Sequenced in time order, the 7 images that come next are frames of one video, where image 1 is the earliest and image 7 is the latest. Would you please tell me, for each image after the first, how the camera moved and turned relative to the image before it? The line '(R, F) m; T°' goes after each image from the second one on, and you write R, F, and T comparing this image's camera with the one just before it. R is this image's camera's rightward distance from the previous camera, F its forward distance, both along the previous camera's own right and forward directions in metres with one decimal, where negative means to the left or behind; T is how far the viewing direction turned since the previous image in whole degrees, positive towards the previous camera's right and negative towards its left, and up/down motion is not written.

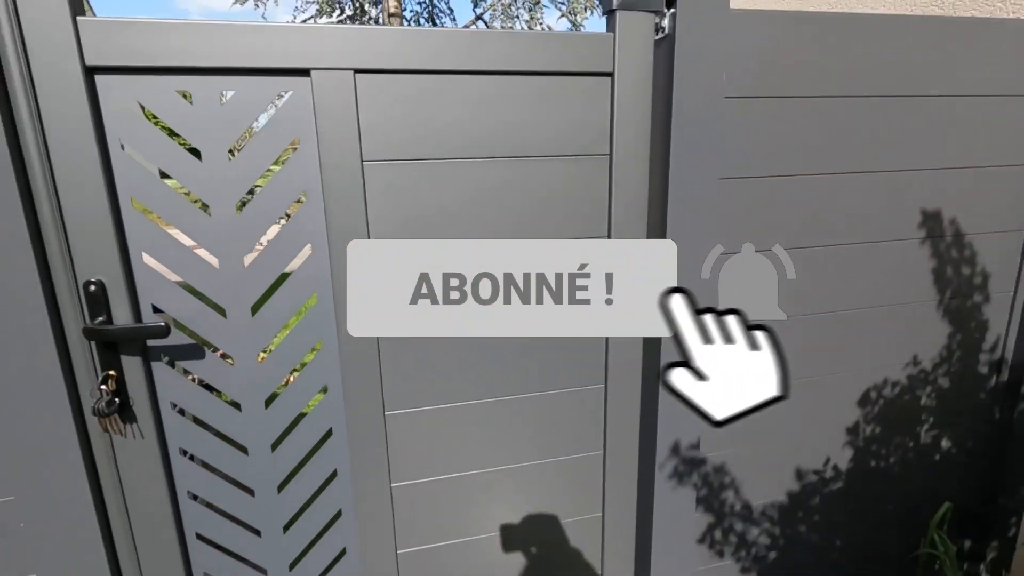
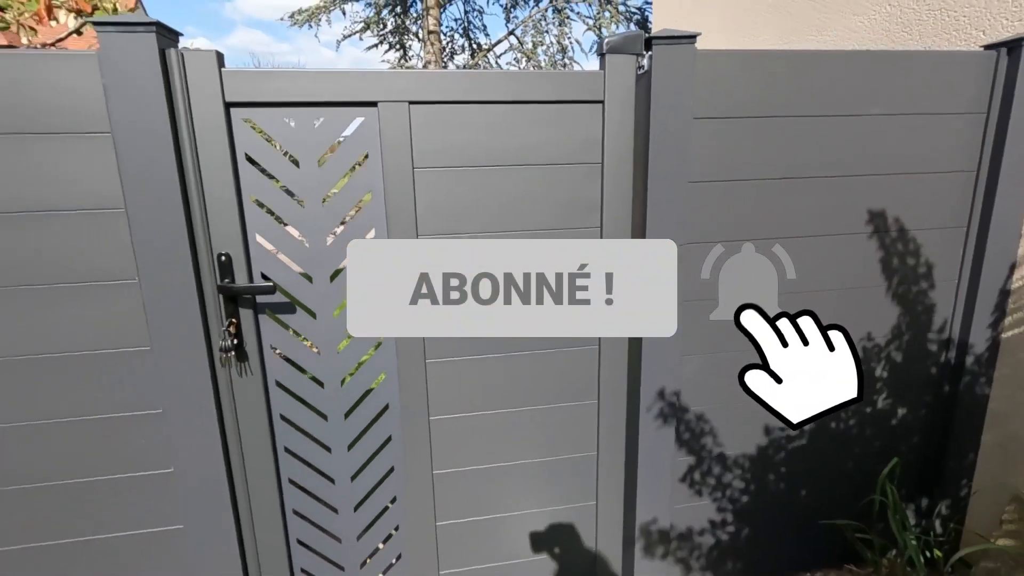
(+0.1, -0.4) m; -3°
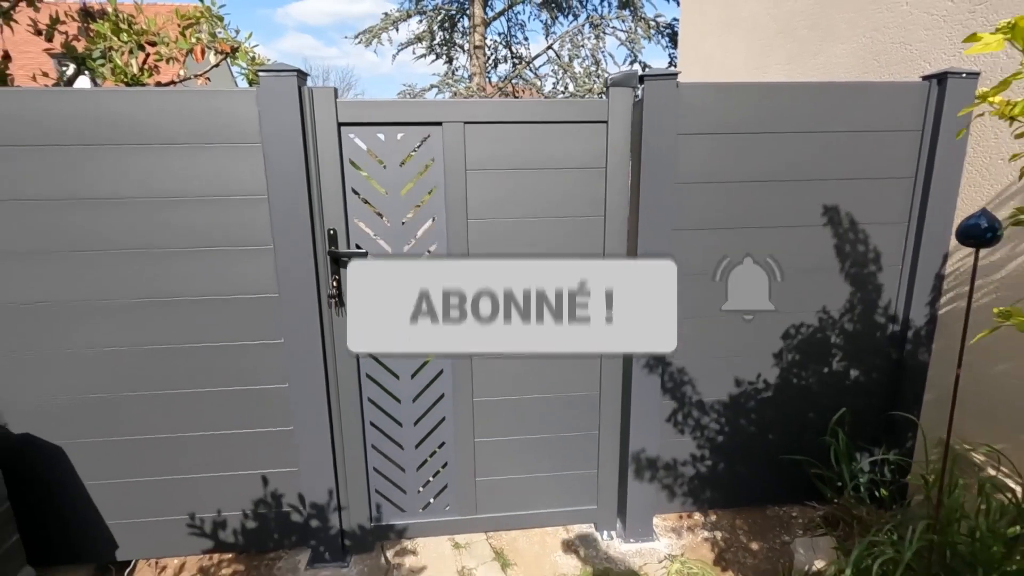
(+0.1, -0.5) m; -4°
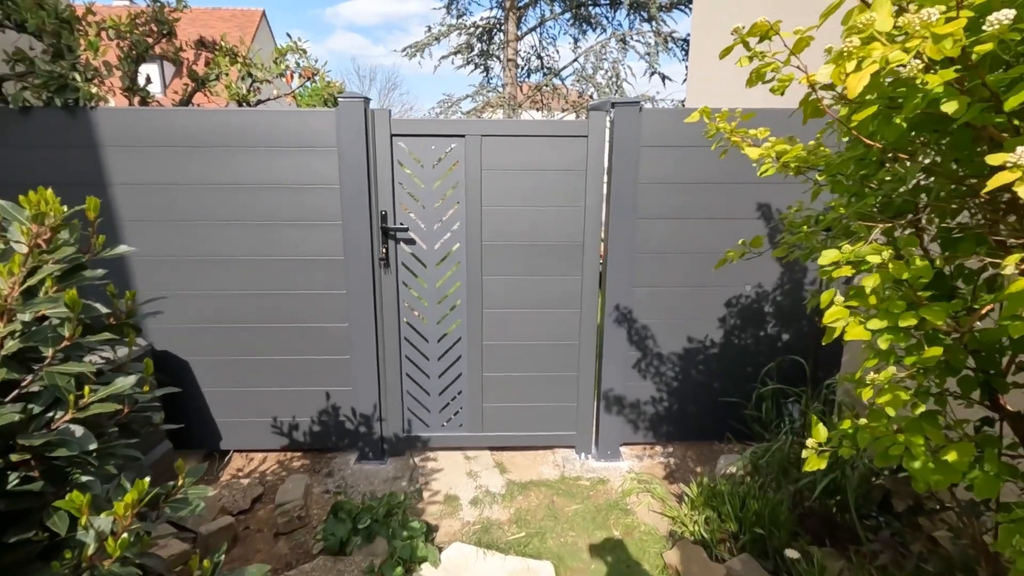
(+0.2, -0.7) m; -4°
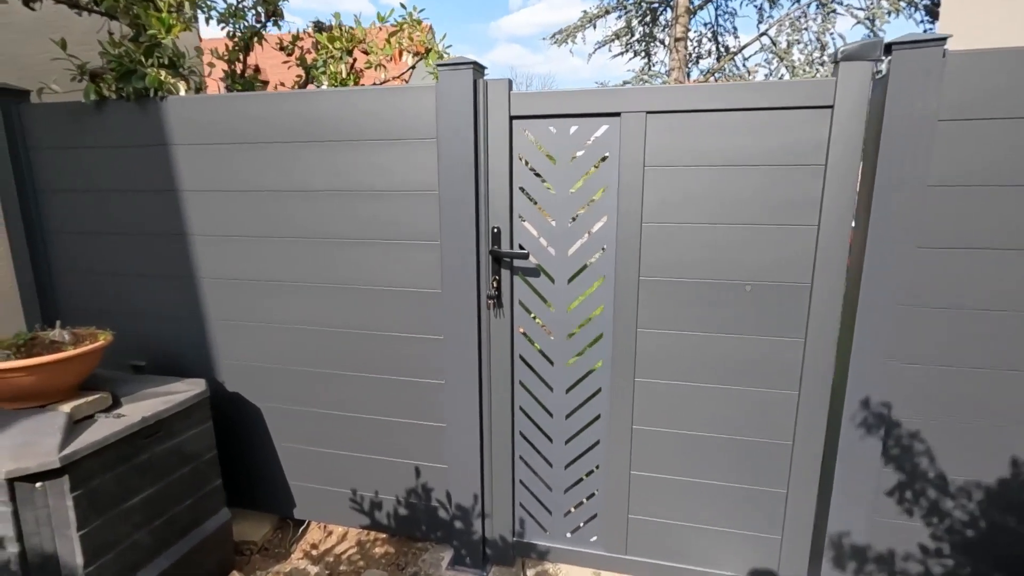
(-0.1, +0.9) m; -16°
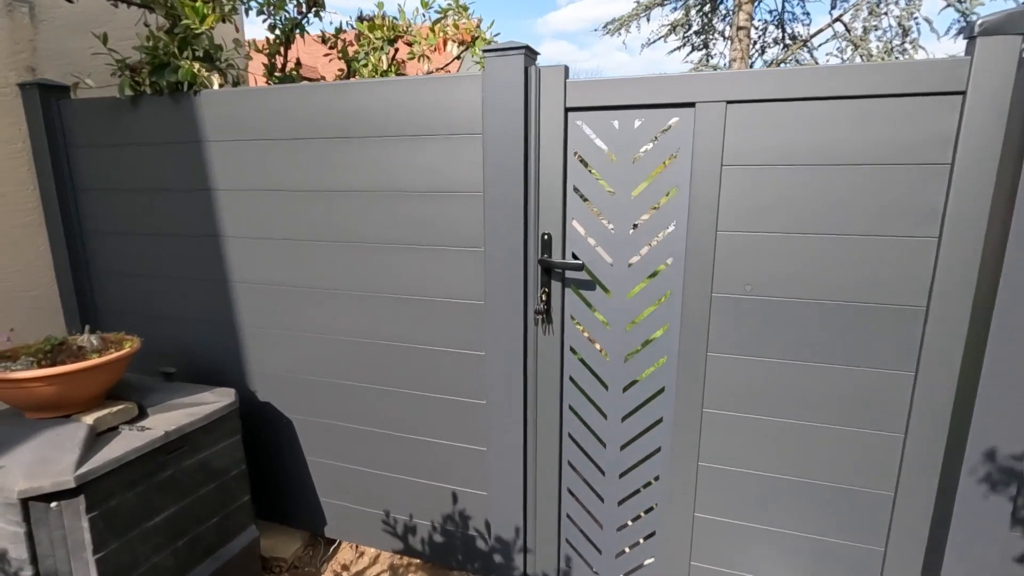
(0.0, +0.2) m; -4°
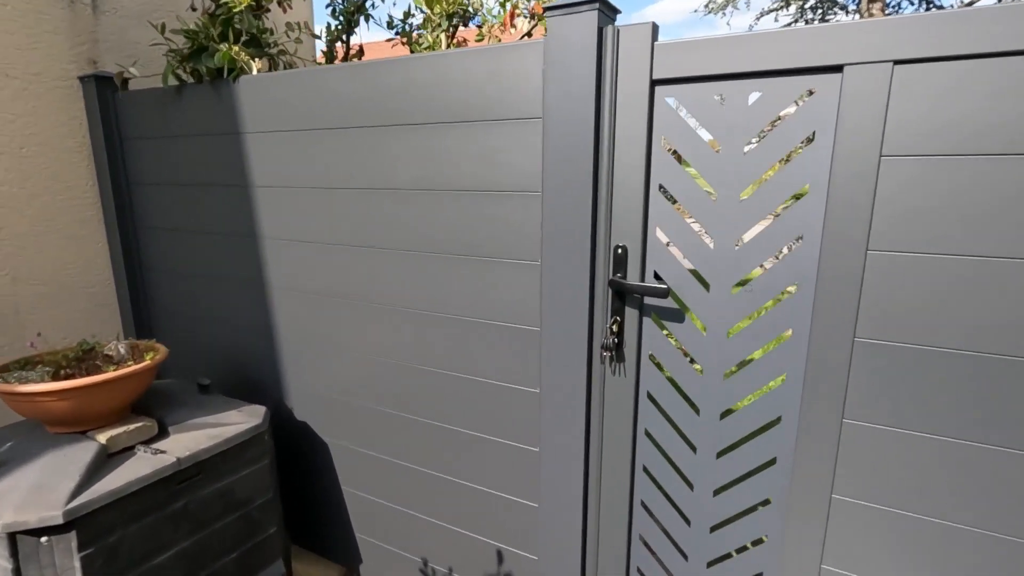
(+0.1, +0.4) m; -9°
